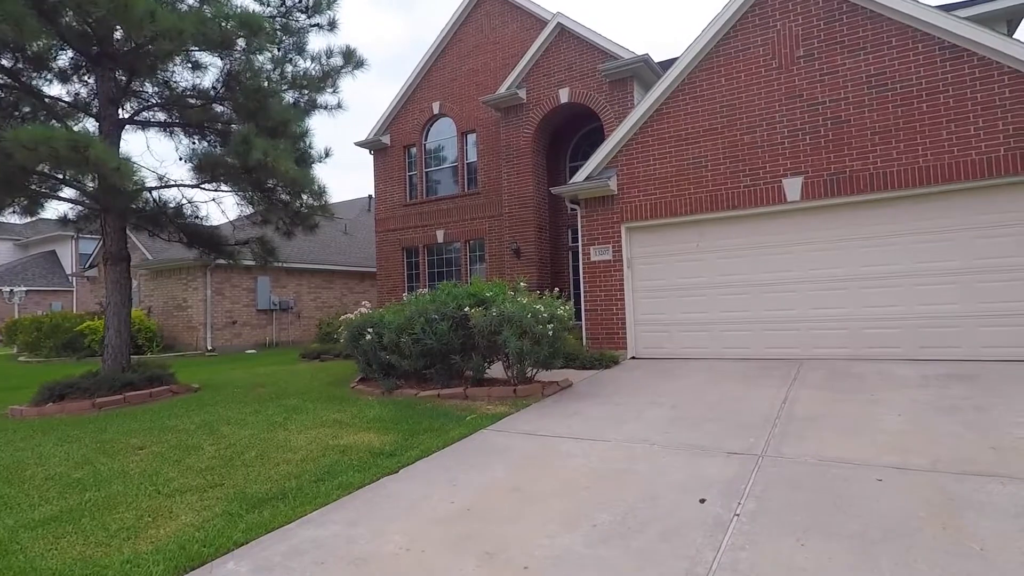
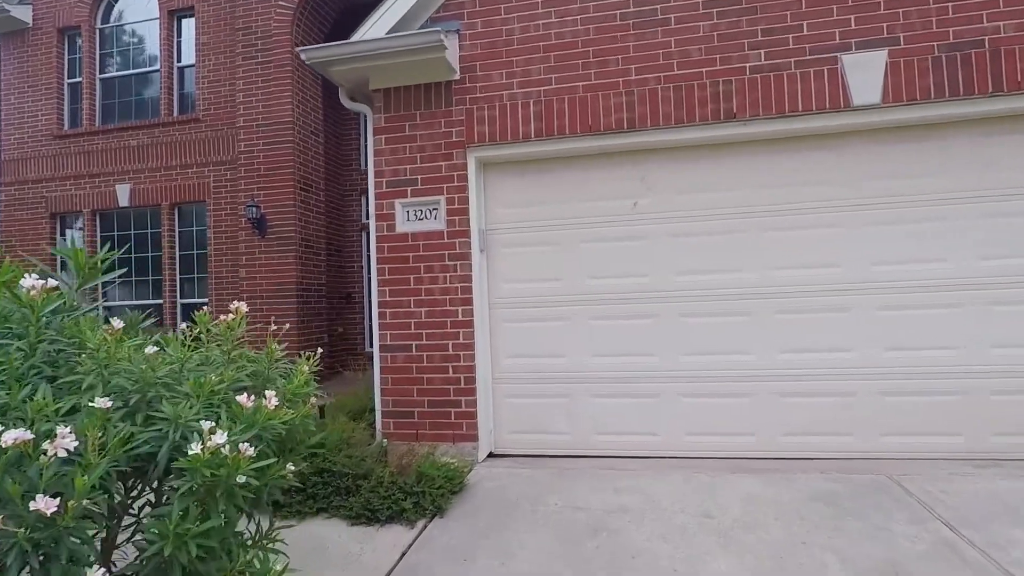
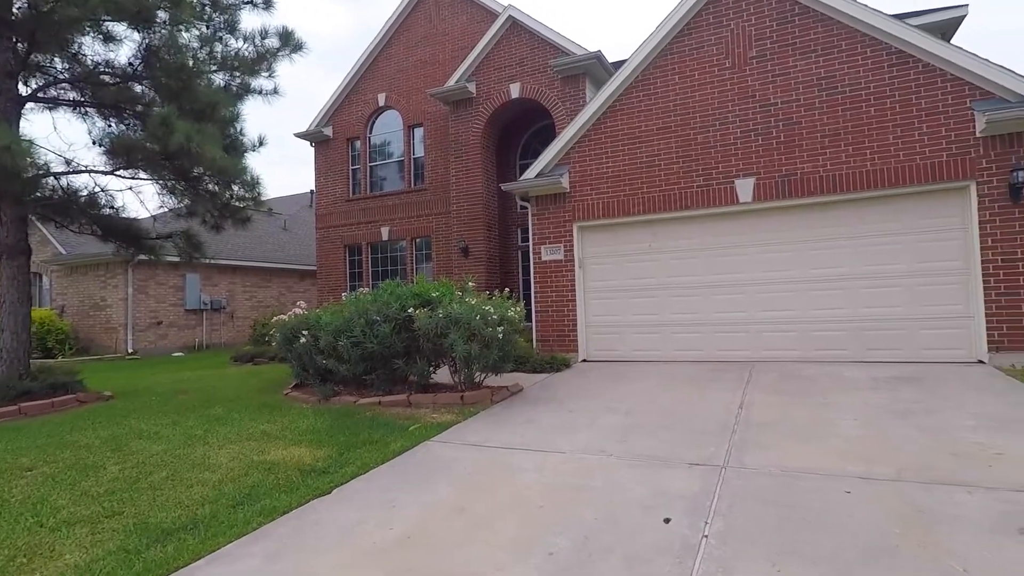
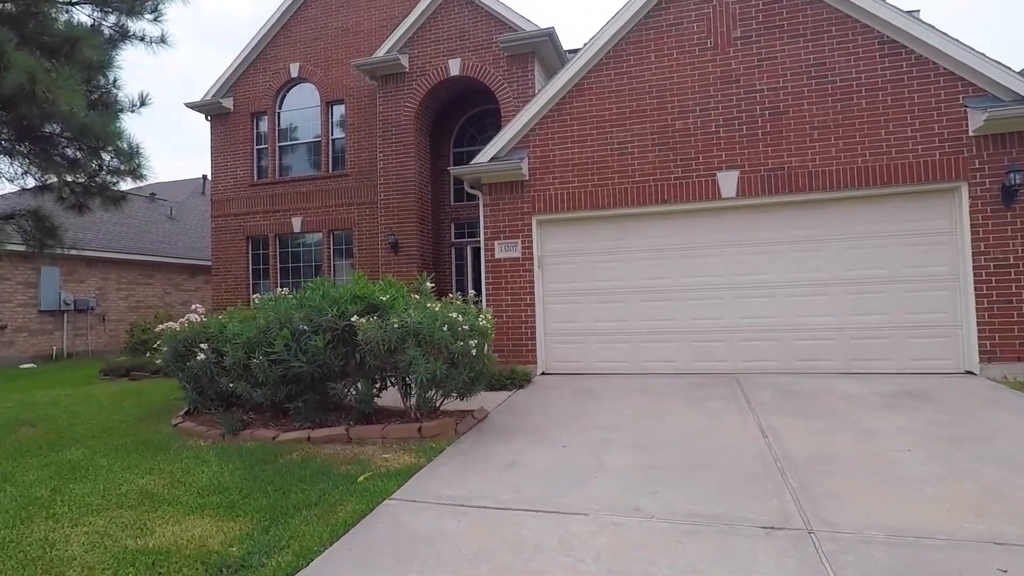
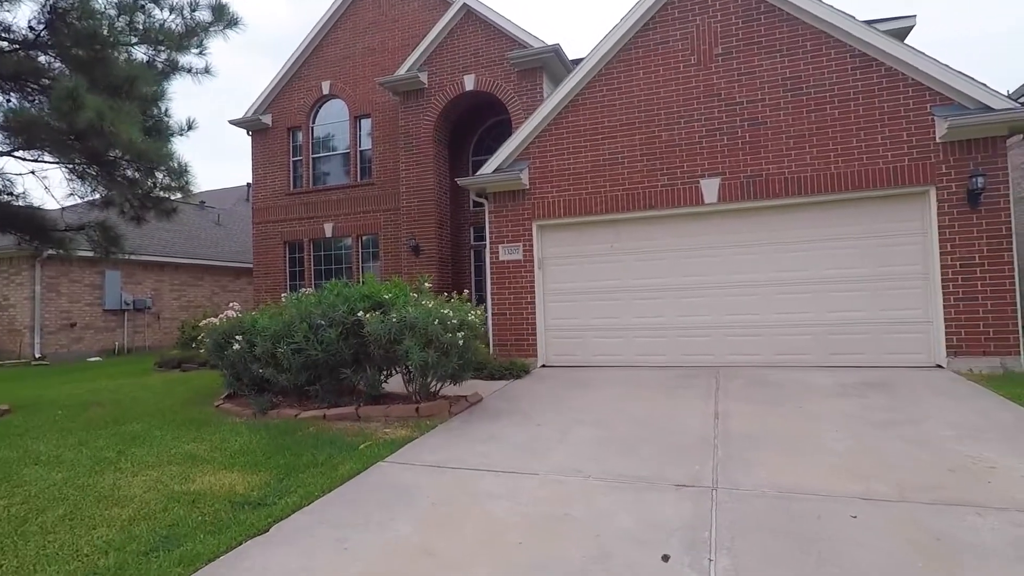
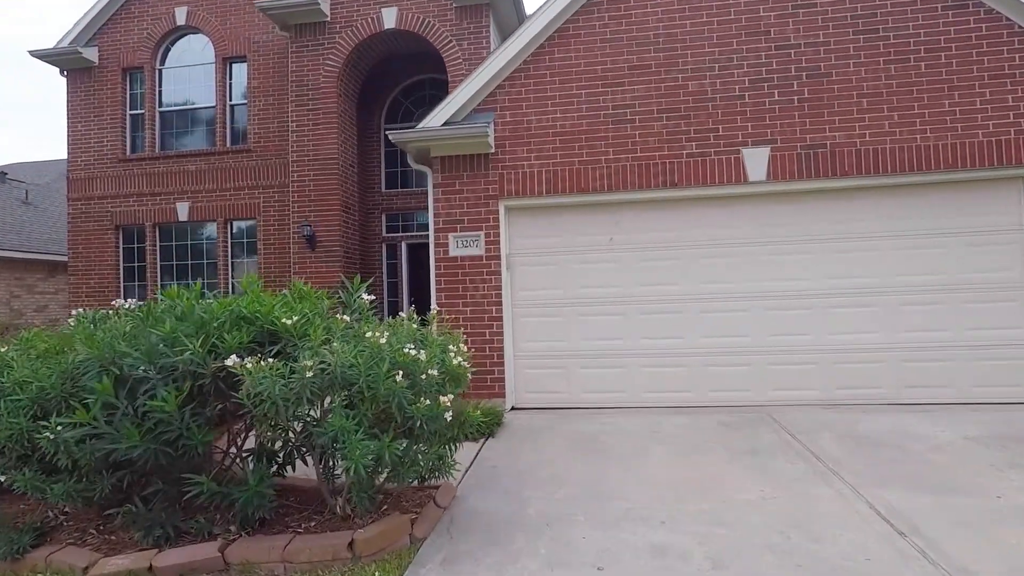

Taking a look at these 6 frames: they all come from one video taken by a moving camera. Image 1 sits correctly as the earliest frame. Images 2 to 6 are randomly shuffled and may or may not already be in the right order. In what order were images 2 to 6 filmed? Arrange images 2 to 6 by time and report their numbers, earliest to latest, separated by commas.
3, 5, 4, 6, 2
